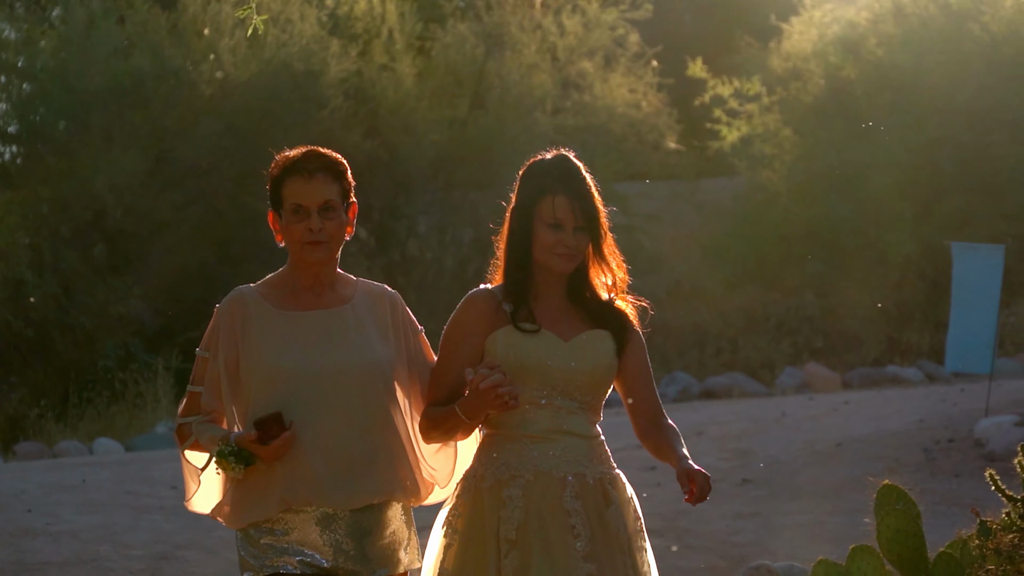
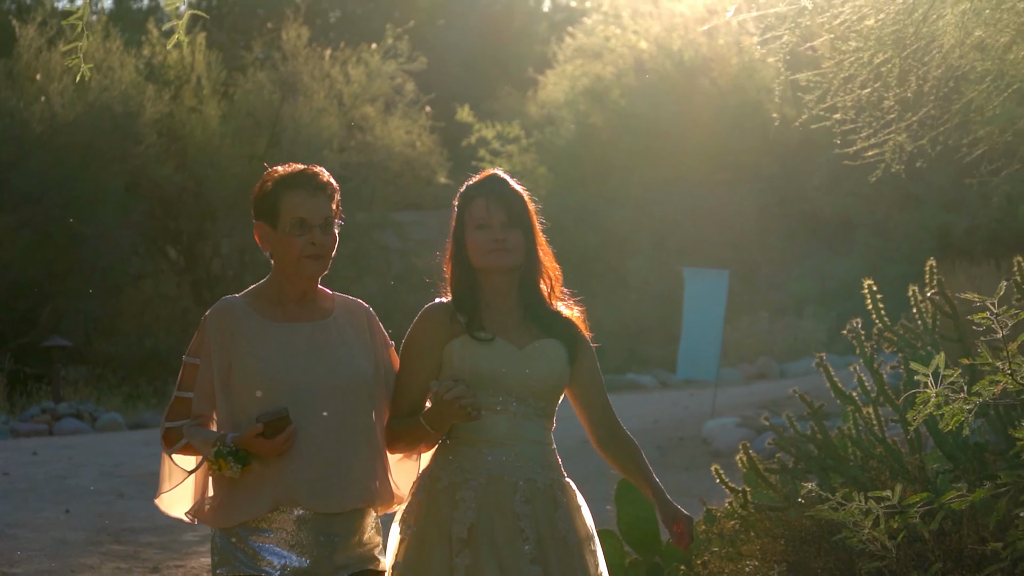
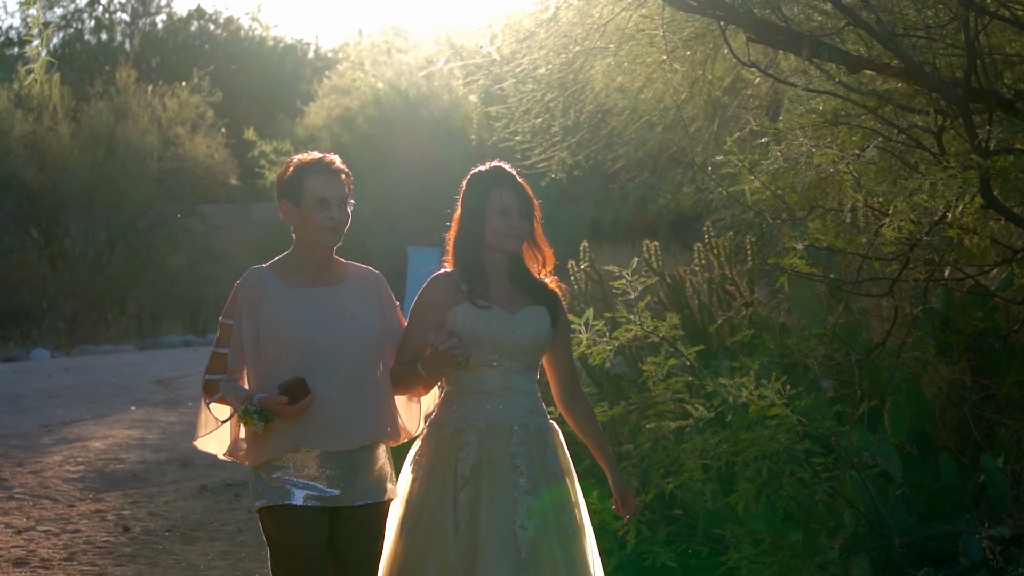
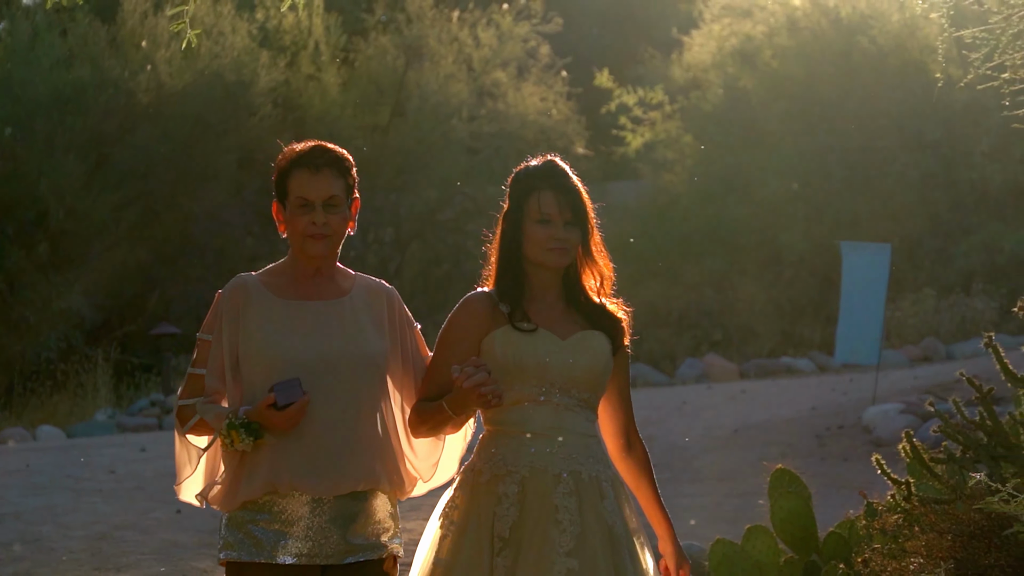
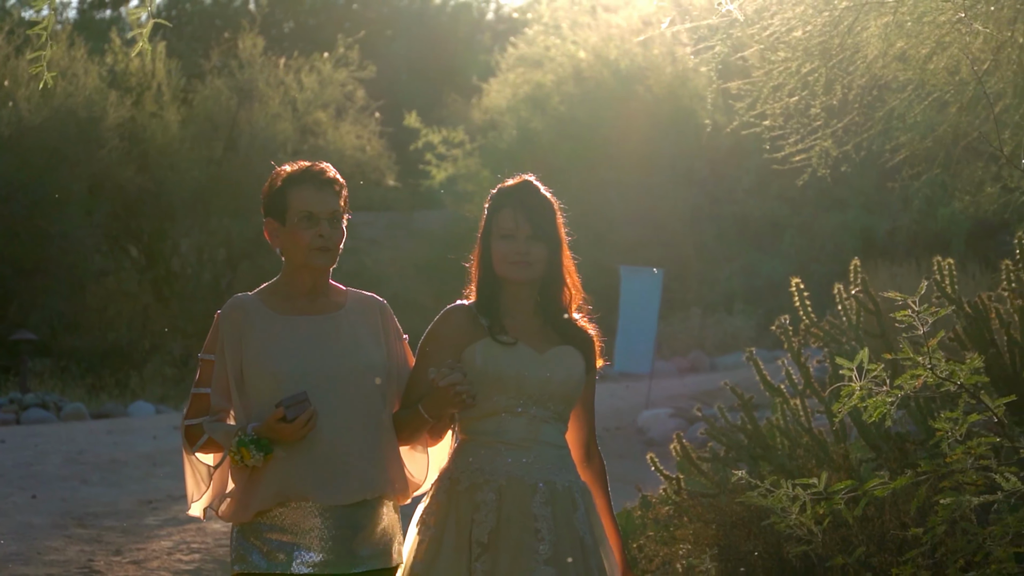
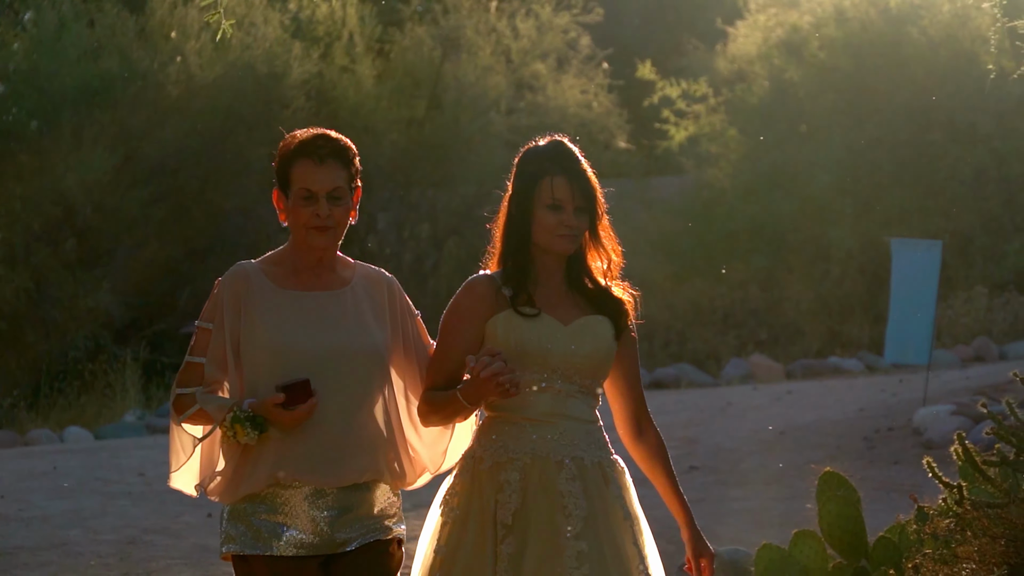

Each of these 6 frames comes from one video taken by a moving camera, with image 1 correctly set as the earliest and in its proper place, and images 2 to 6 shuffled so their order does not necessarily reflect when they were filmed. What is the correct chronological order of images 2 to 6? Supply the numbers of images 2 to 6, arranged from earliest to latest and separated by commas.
6, 4, 2, 5, 3
